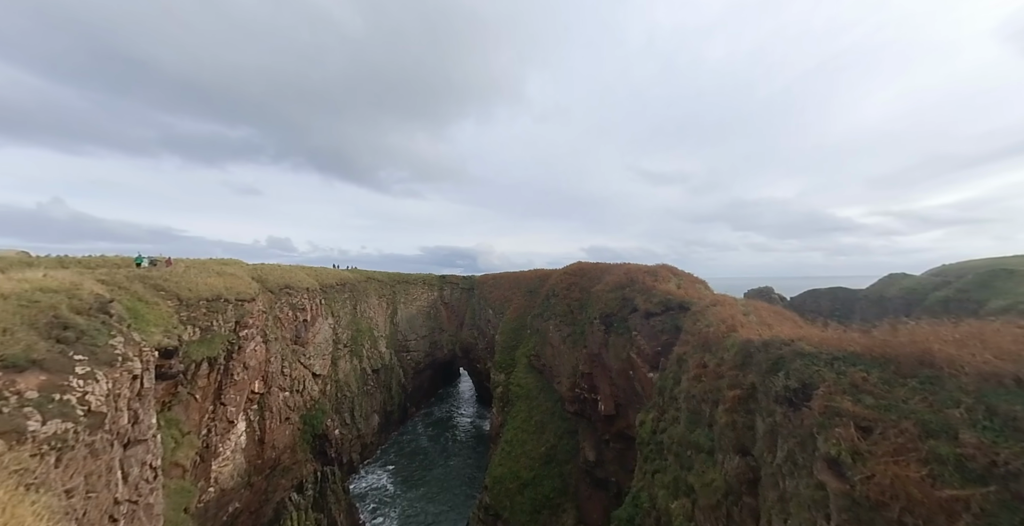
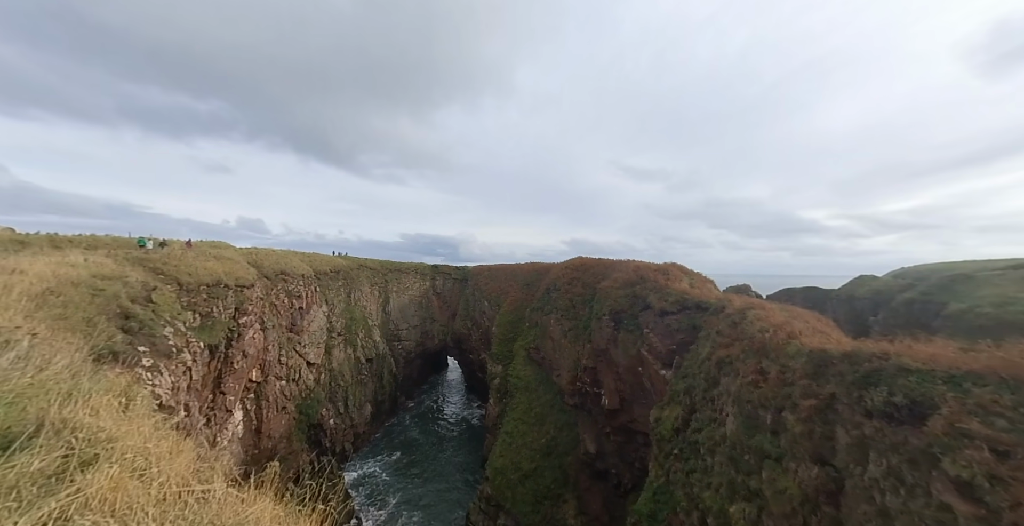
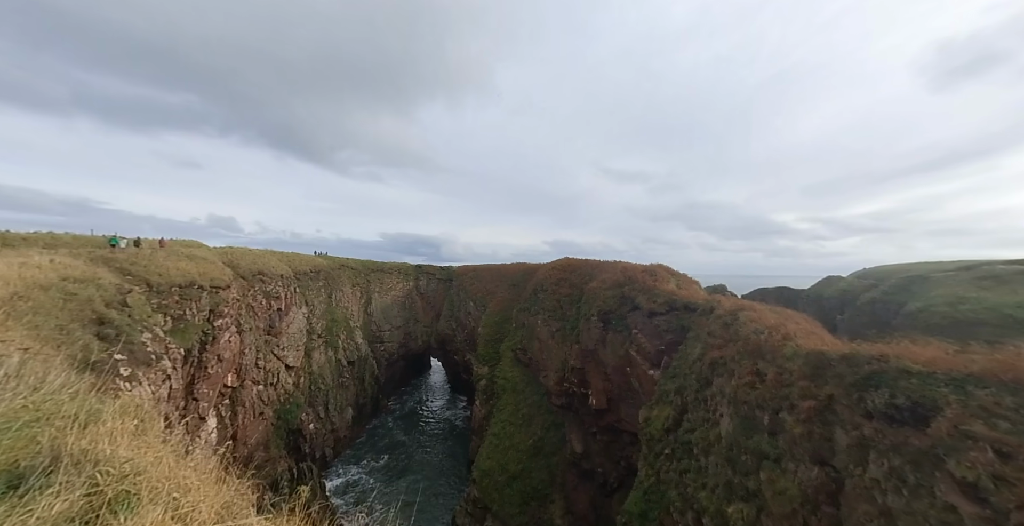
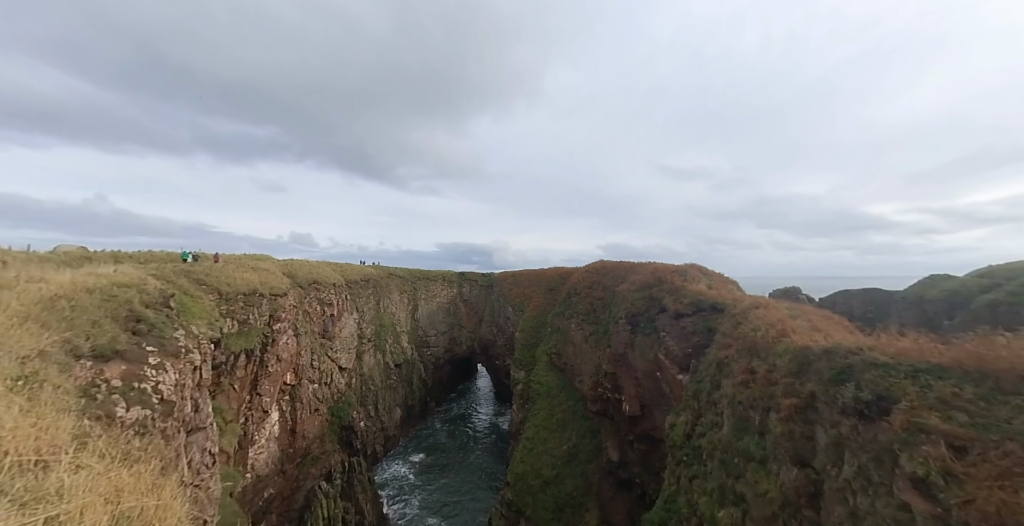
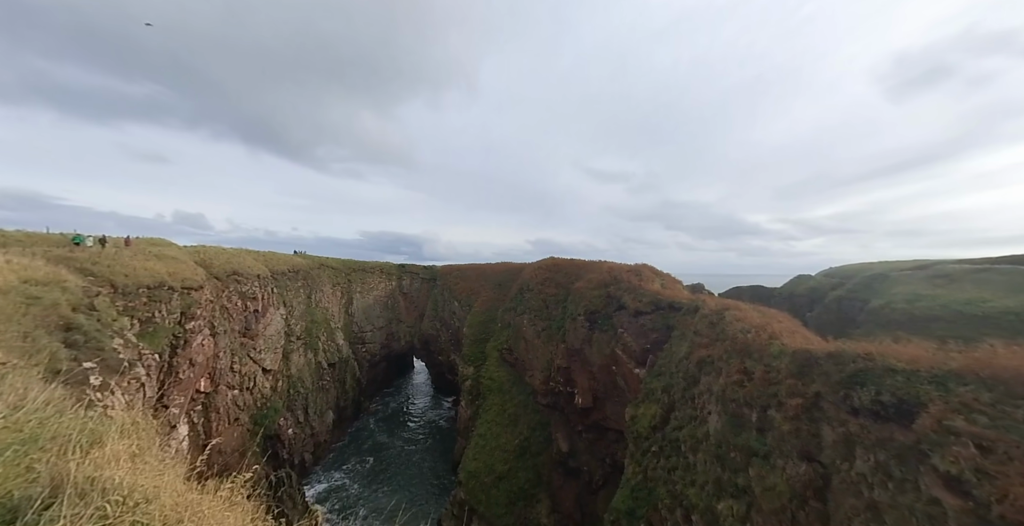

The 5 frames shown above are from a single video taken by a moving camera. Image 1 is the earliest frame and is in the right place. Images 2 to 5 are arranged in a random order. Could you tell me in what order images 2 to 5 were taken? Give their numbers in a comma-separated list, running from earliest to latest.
4, 2, 3, 5
